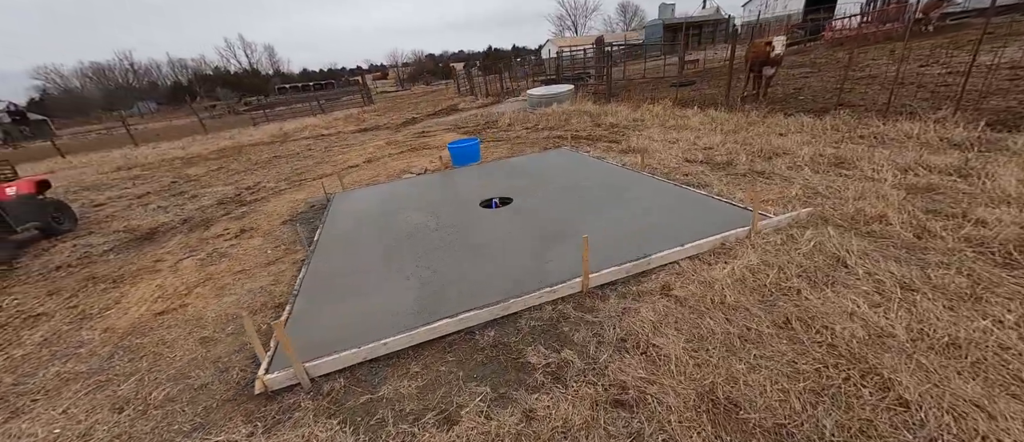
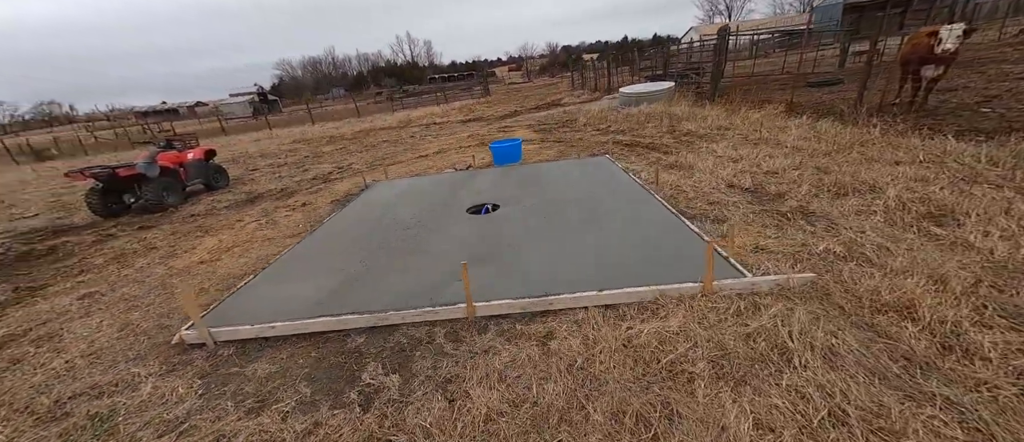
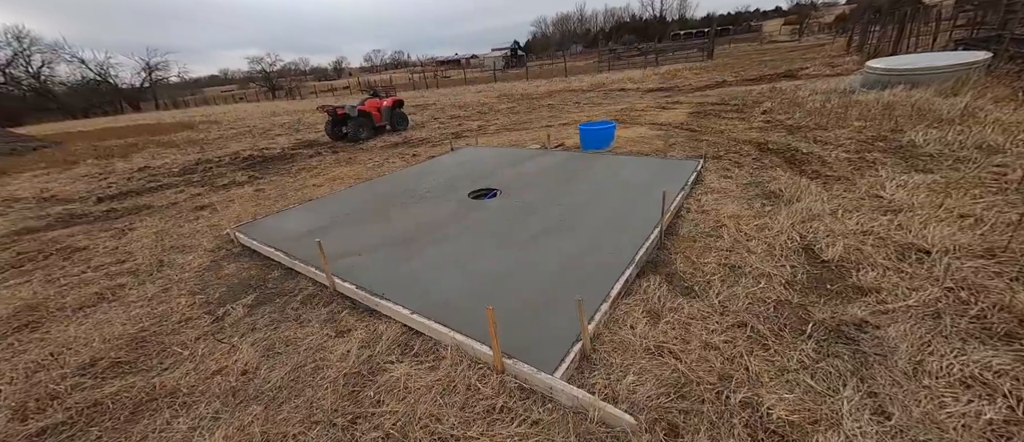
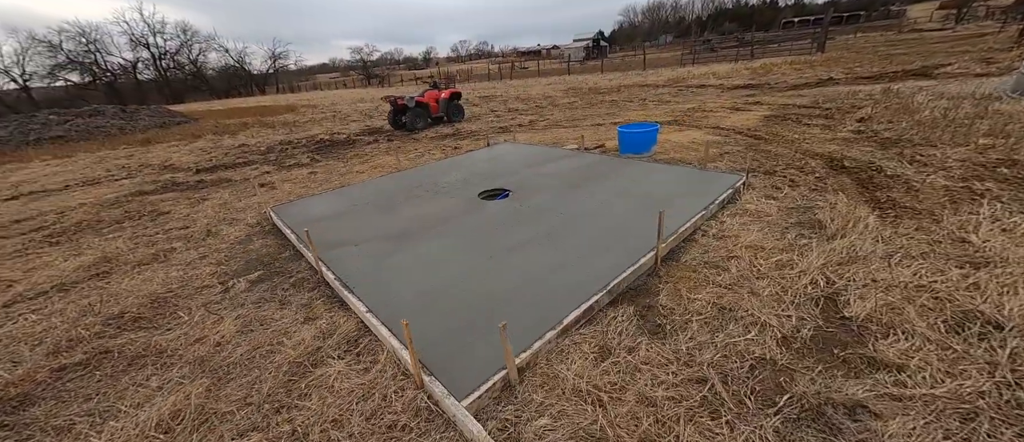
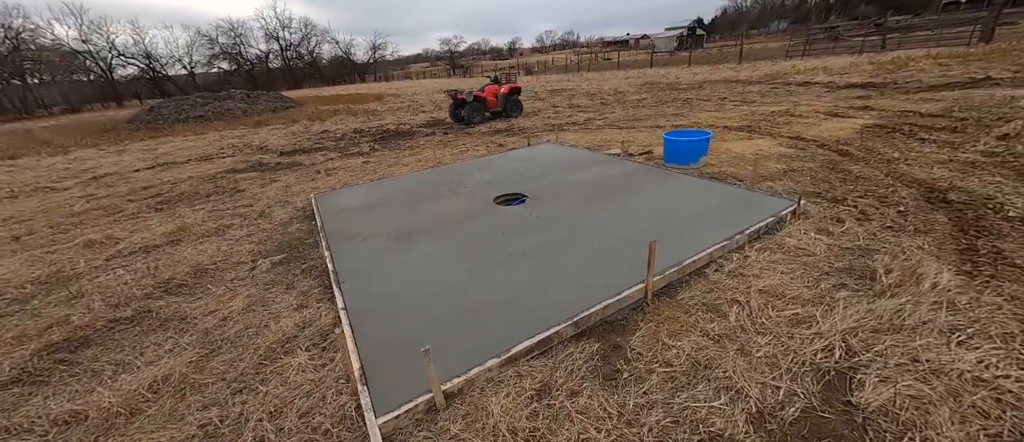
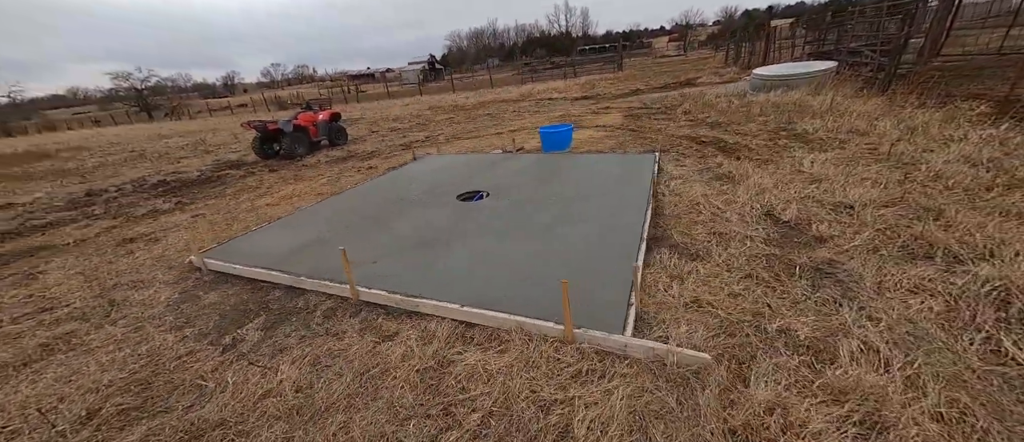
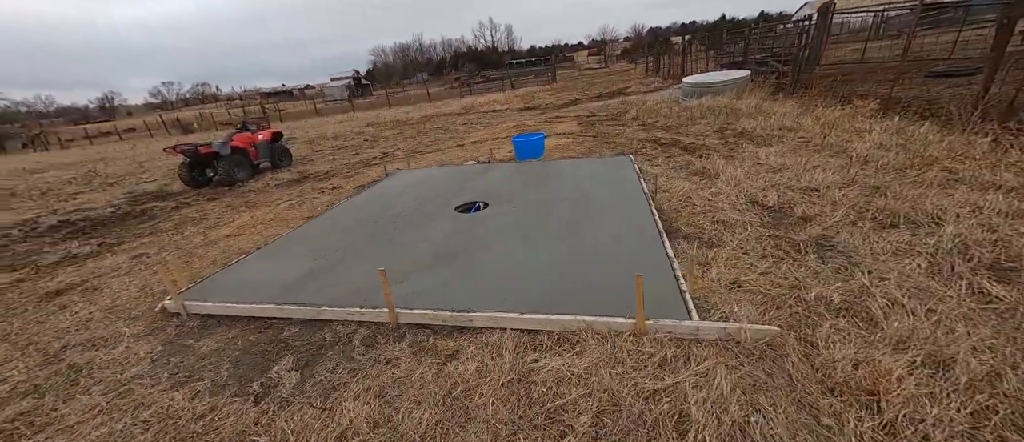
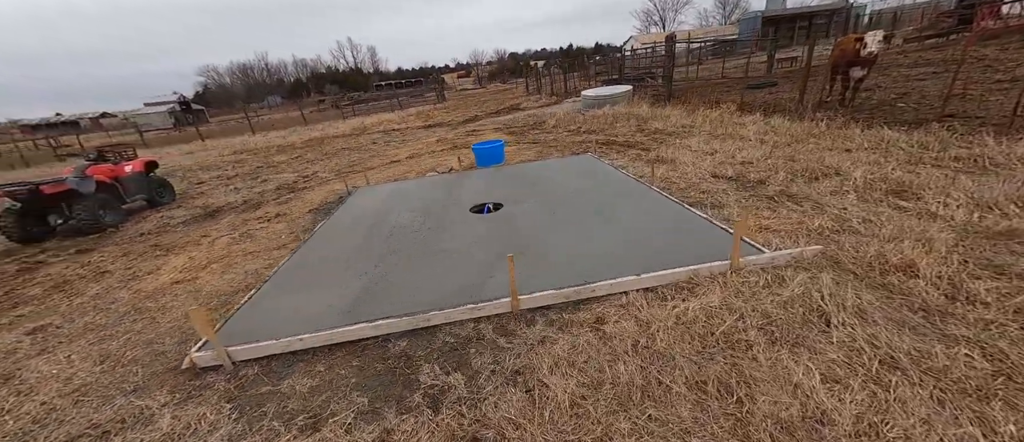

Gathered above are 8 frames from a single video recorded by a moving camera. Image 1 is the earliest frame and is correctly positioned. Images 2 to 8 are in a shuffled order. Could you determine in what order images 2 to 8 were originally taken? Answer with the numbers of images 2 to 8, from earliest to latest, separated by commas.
8, 2, 7, 6, 3, 4, 5
